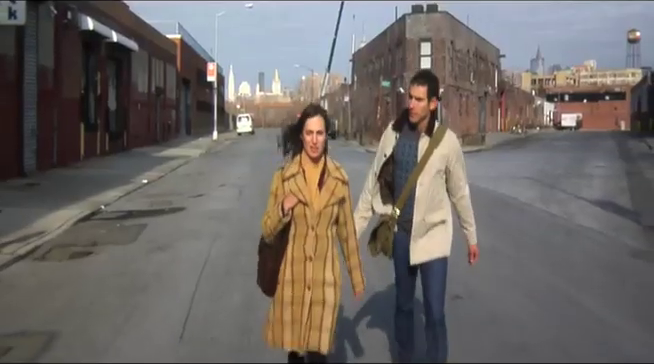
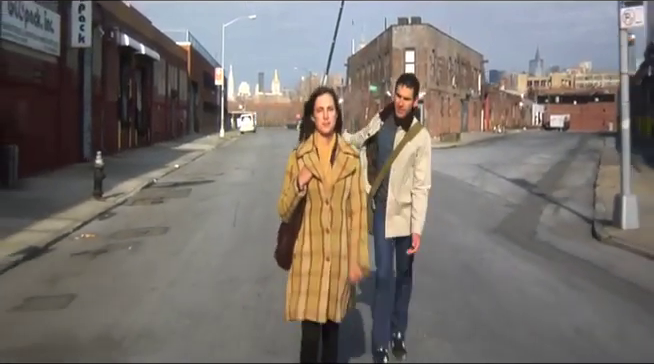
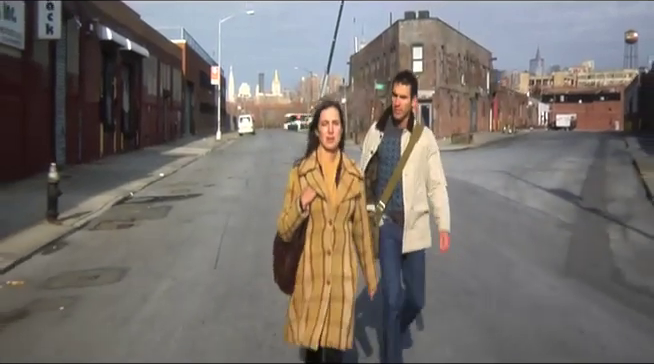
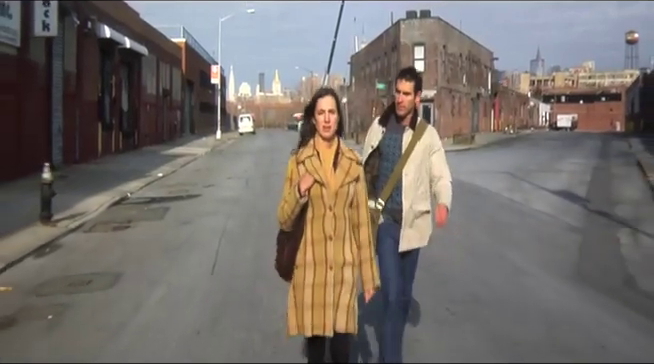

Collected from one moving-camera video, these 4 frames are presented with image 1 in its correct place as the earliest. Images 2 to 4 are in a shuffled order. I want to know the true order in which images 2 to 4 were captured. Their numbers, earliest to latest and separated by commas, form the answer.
4, 3, 2
